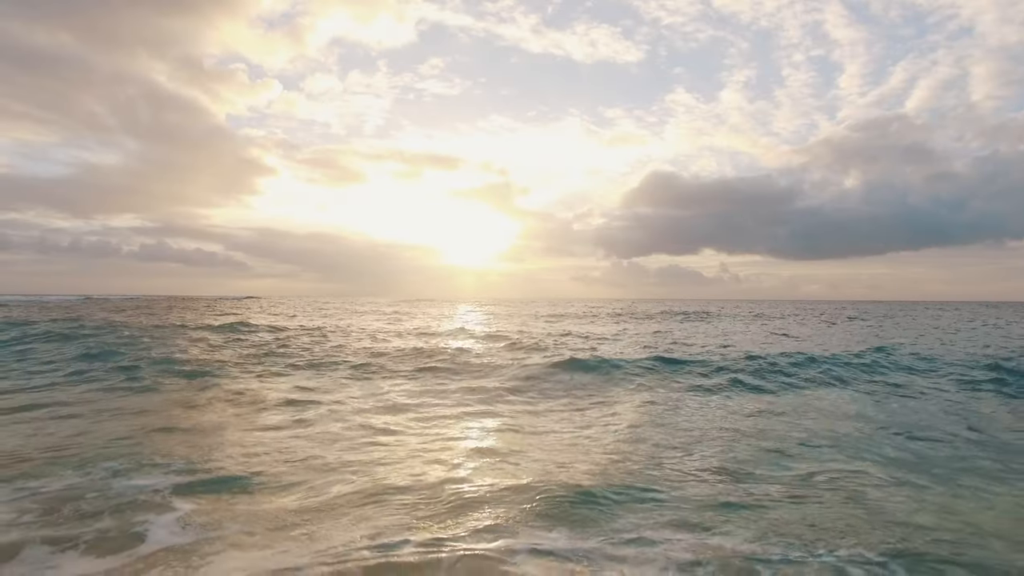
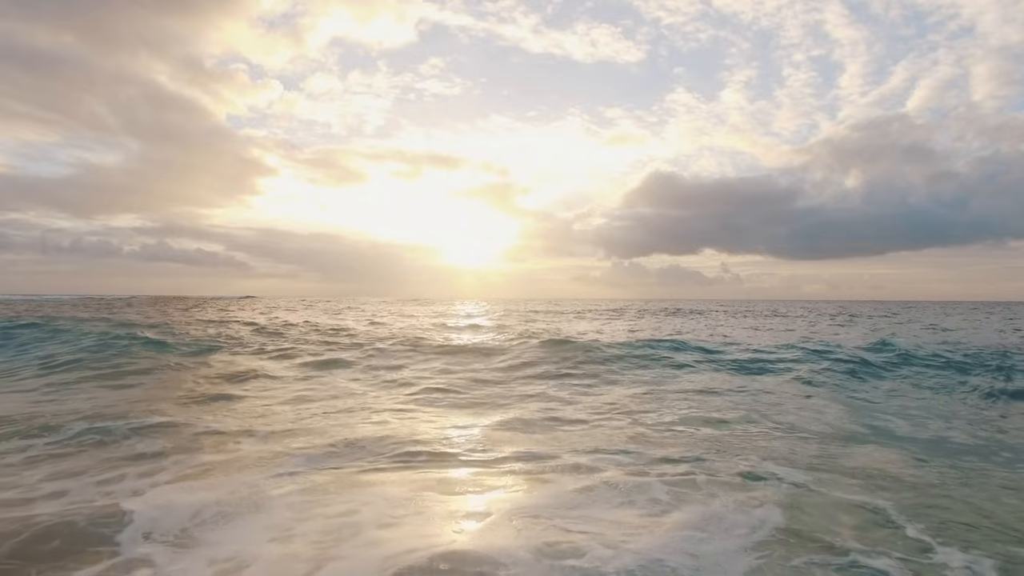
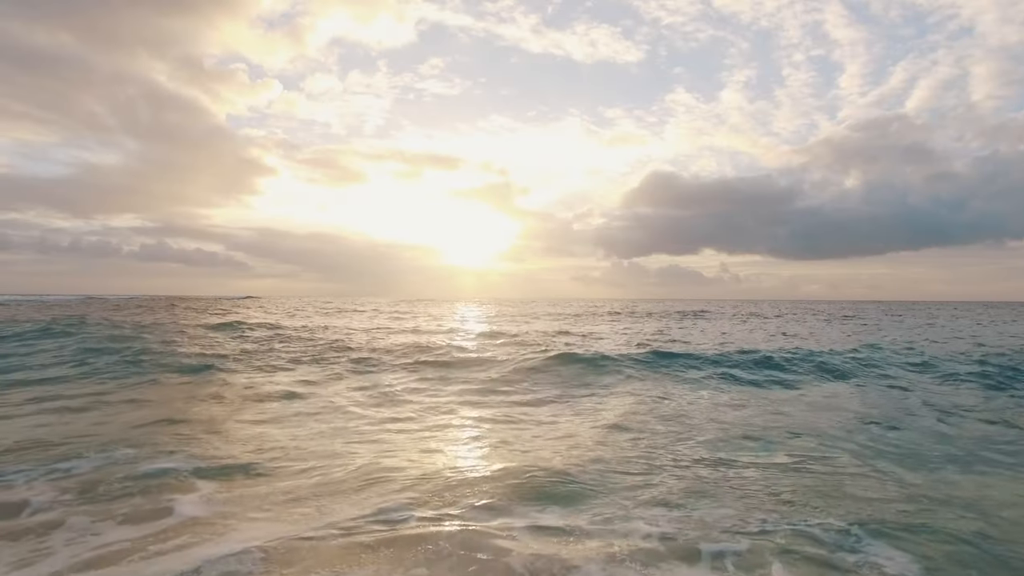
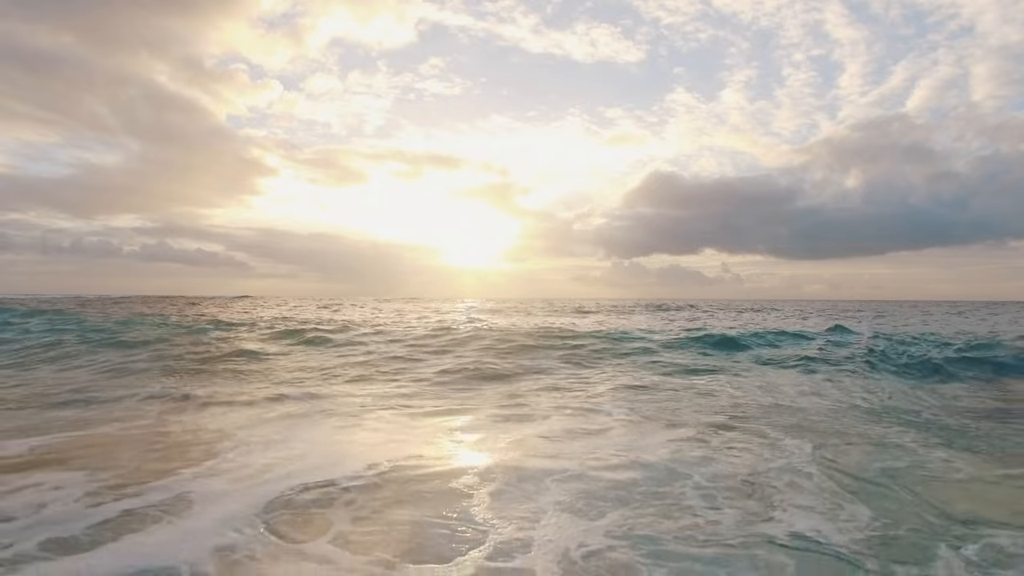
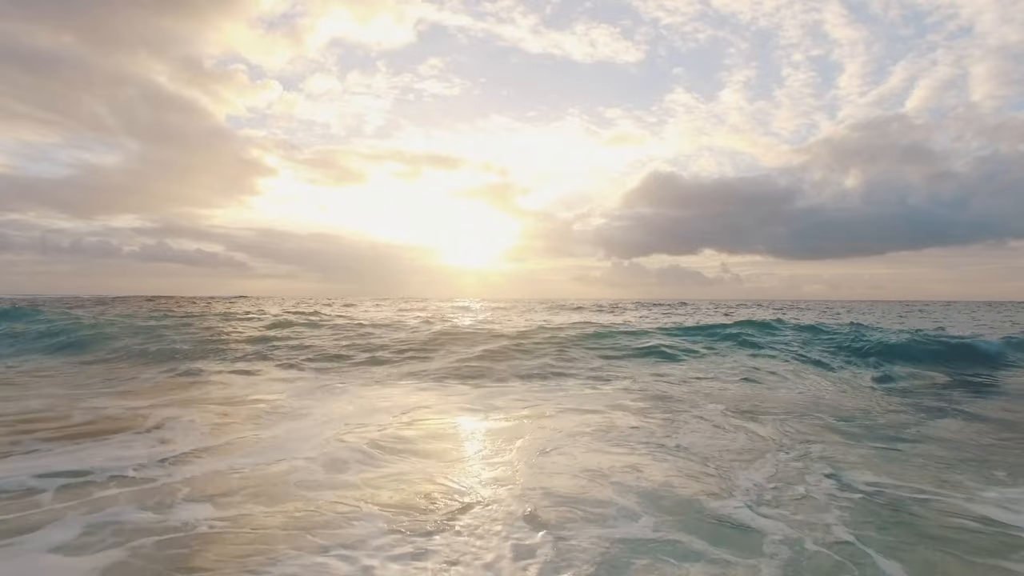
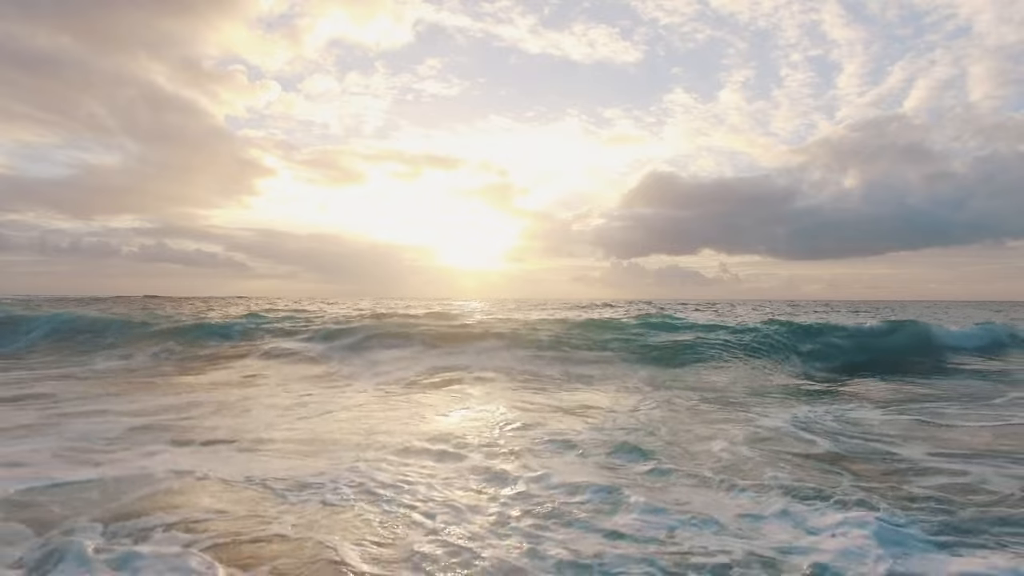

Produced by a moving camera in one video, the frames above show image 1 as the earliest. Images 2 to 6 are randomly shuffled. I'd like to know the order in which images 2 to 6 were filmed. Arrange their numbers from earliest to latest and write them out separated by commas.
3, 2, 4, 5, 6
